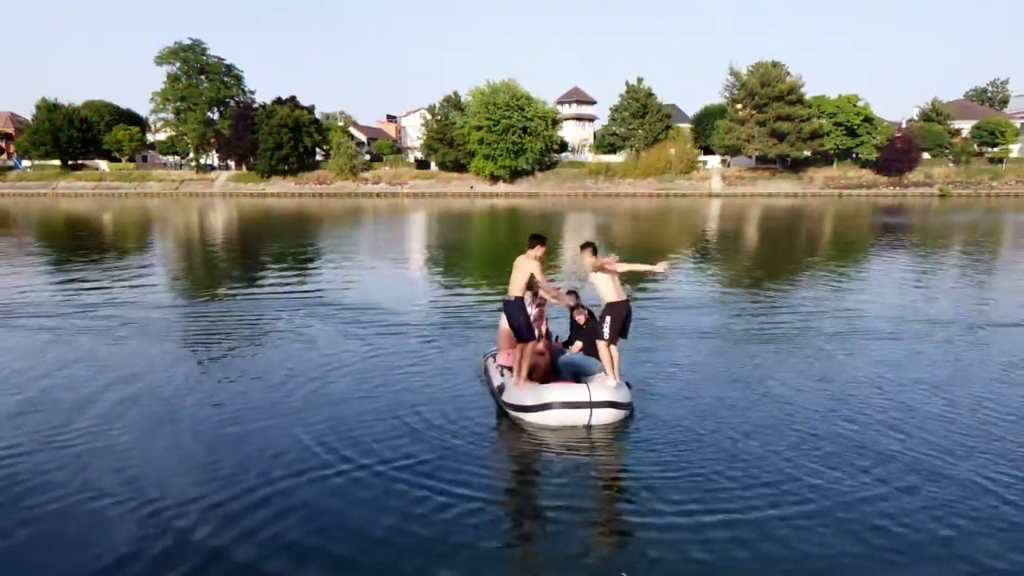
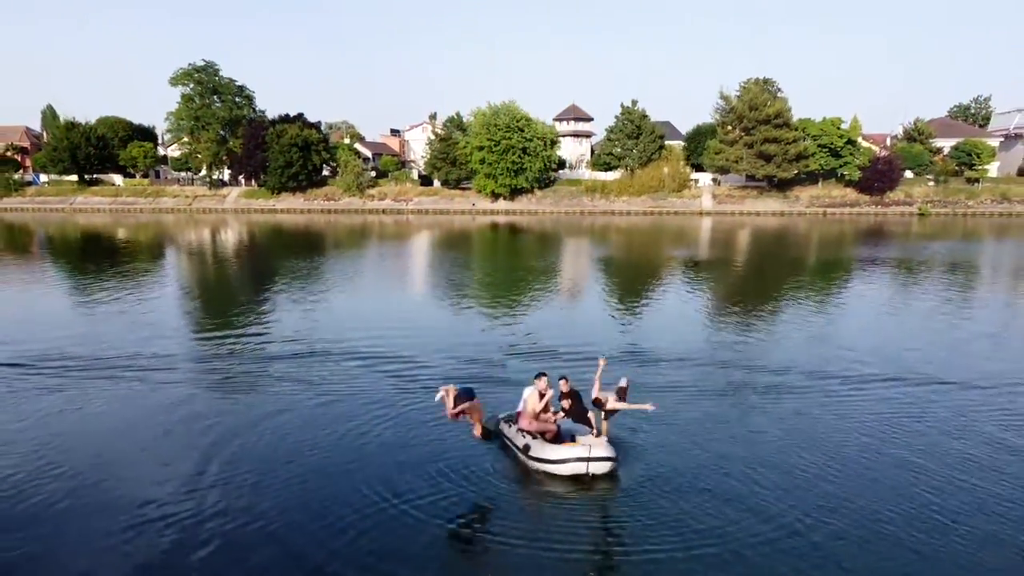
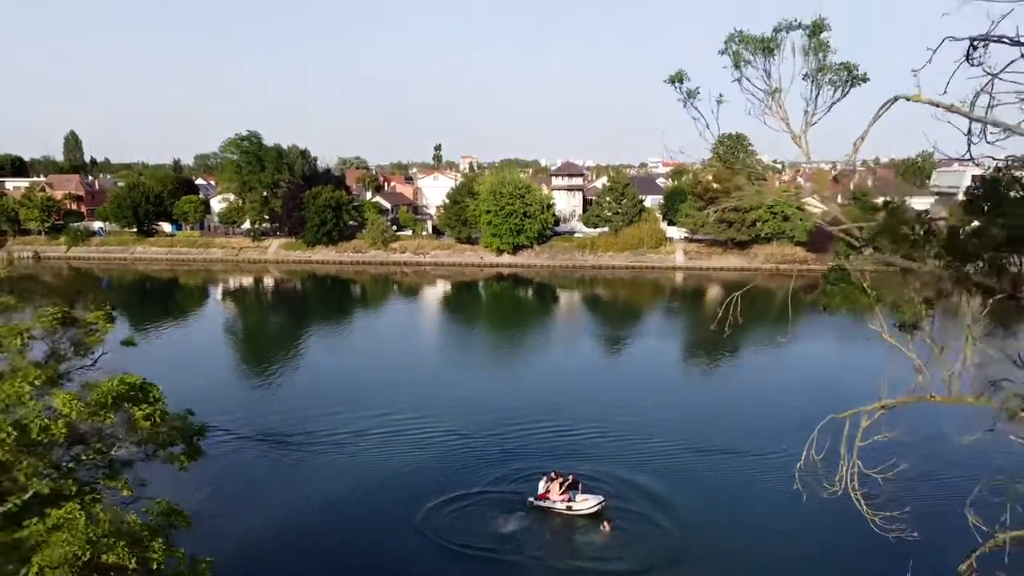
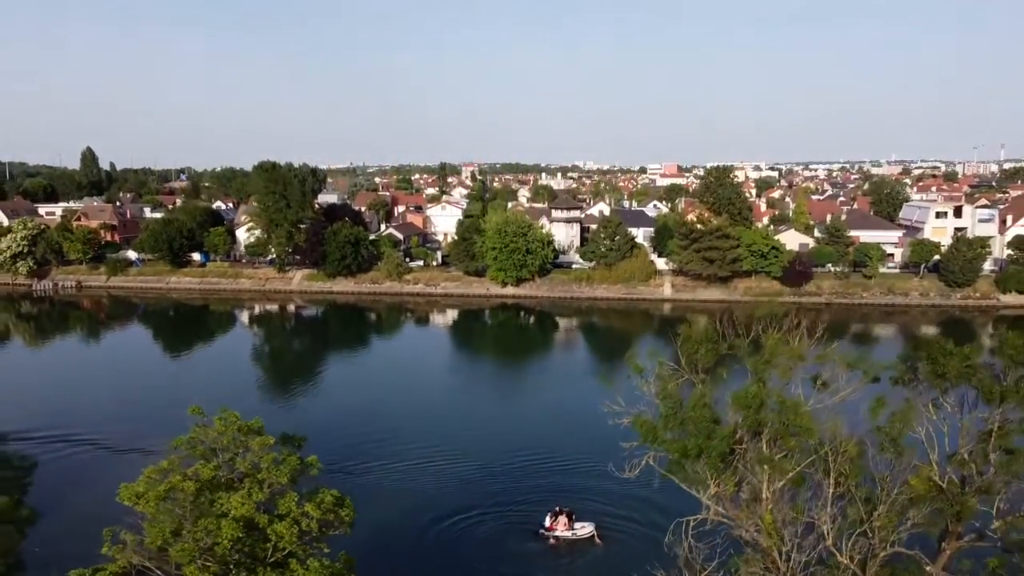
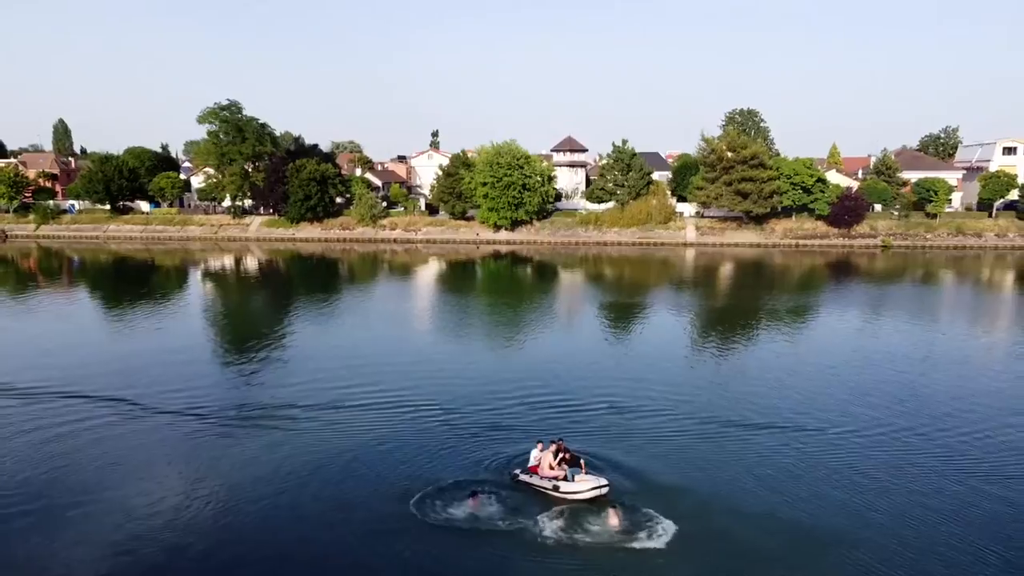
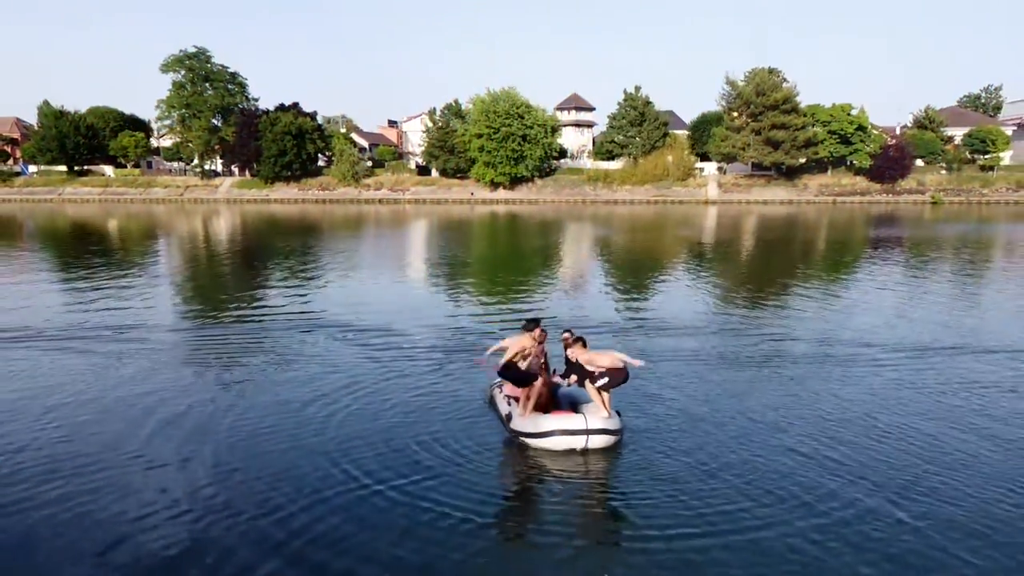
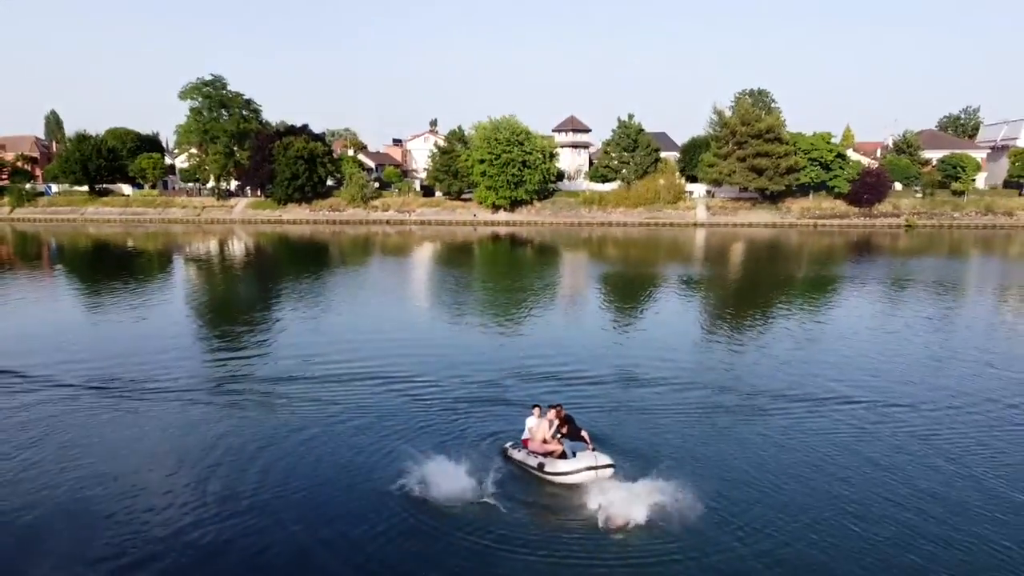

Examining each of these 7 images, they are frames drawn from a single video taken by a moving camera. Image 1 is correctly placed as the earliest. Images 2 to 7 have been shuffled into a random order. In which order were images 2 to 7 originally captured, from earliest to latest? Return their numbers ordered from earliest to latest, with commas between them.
6, 2, 7, 5, 3, 4
